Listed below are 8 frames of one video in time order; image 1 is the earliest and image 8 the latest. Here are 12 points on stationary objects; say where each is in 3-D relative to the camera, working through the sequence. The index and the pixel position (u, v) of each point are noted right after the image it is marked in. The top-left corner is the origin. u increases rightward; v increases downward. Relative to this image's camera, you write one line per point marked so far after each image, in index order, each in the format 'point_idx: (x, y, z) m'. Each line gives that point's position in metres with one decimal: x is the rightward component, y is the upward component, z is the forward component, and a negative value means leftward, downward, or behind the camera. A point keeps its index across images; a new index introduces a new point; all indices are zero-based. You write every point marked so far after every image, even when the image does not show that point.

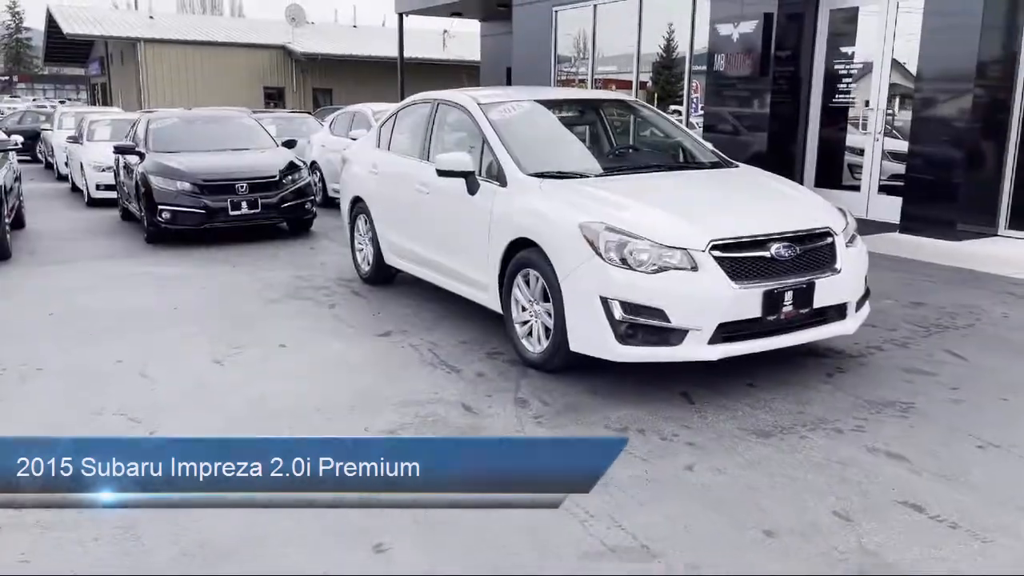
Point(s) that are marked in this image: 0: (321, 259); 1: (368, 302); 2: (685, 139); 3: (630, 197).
0: (-2.1, +0.3, +9.2) m
1: (-1.2, -0.1, +7.1) m
2: (+1.4, +1.2, +6.6) m
3: (+0.7, +0.5, +4.9) m
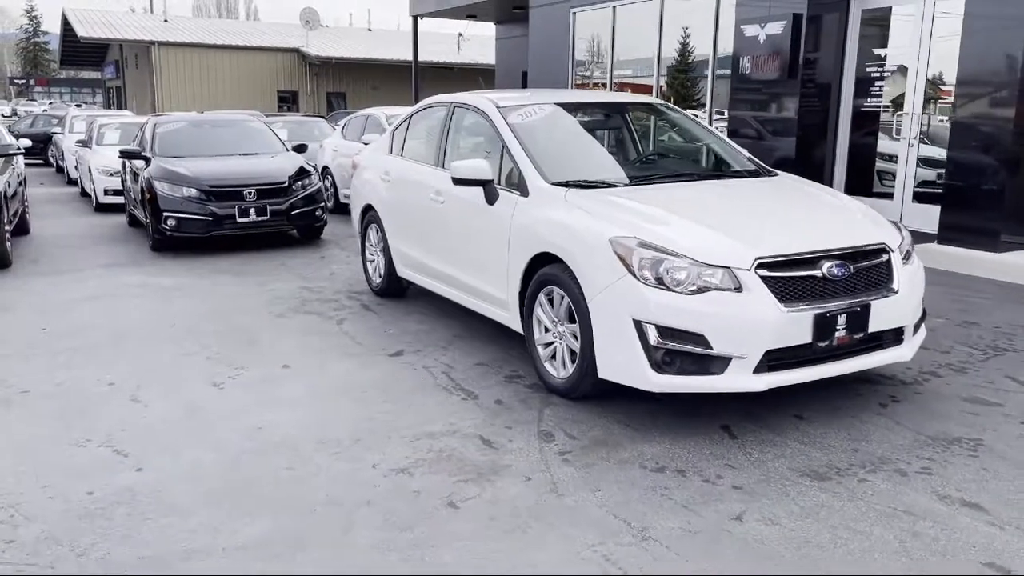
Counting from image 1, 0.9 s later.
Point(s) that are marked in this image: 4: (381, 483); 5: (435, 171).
0: (-1.9, +0.2, +8.8) m
1: (-1.1, -0.2, +6.7) m
2: (+1.5, +1.0, +6.1) m
3: (+0.8, +0.4, +4.5) m
4: (-0.6, -0.9, +3.8) m
5: (-0.6, +0.9, +6.3) m
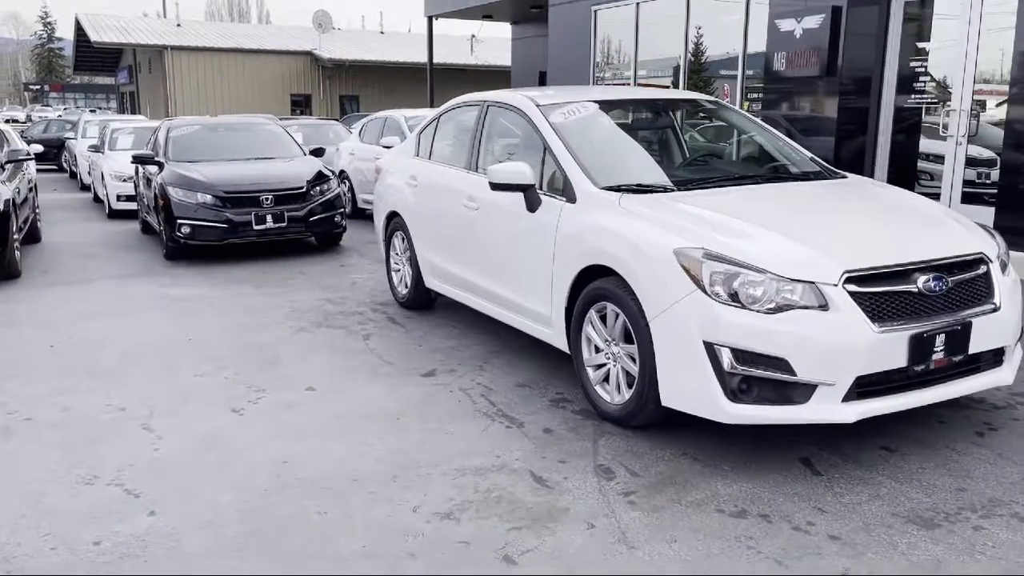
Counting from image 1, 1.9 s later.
0: (-1.6, +0.1, +8.4) m
1: (-0.8, -0.3, +6.2) m
2: (+1.8, +1.0, +5.6) m
3: (+1.1, +0.3, +4.0) m
4: (-0.3, -1.0, +3.3) m
5: (-0.3, +0.8, +5.8) m
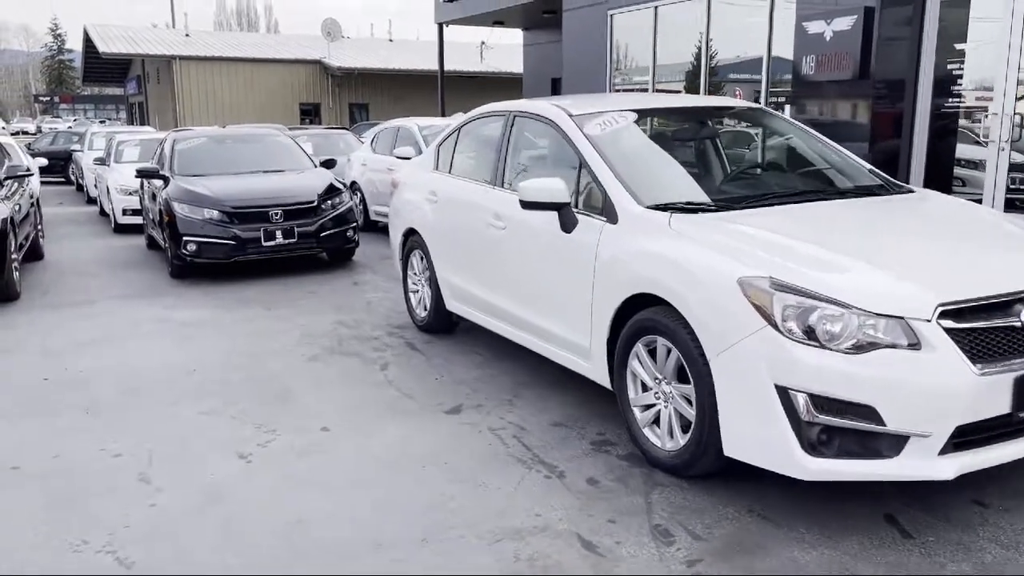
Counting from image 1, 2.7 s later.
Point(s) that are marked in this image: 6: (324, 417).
0: (-1.4, -0.1, +8.0) m
1: (-0.6, -0.5, +5.8) m
2: (+2.0, +0.8, +5.2) m
3: (+1.2, +0.2, +3.6) m
4: (-0.2, -1.1, +2.9) m
5: (-0.1, +0.6, +5.4) m
6: (-1.1, -0.7, +4.7) m
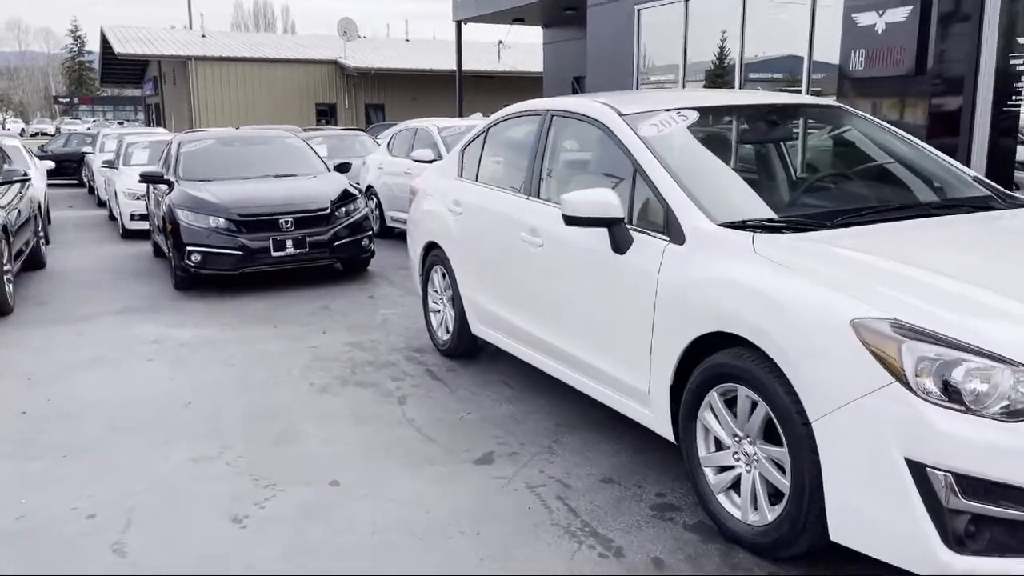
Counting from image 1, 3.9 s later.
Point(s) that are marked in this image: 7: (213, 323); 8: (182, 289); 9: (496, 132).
0: (-1.1, -0.2, +7.3) m
1: (-0.4, -0.6, +5.1) m
2: (+2.2, +0.7, +4.5) m
3: (+1.4, +0.1, +2.9) m
4: (0.0, -1.2, +2.2) m
5: (+0.1, +0.5, +4.7) m
6: (-0.9, -0.9, +4.1) m
7: (-2.6, -0.3, +7.3) m
8: (-3.5, 0.0, +8.9) m
9: (-0.1, +1.0, +5.4) m
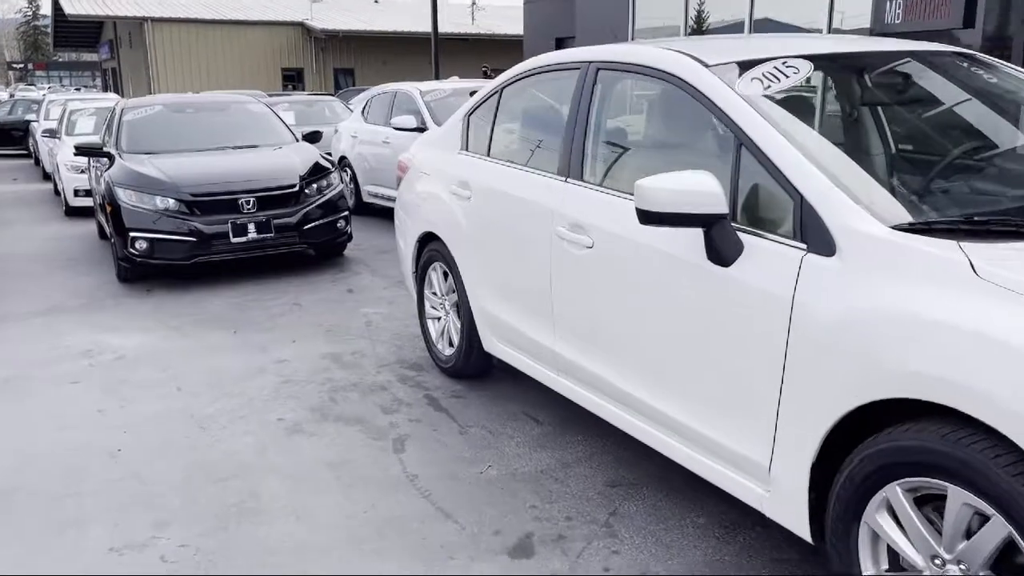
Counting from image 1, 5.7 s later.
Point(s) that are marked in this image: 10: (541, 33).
0: (-1.1, -0.2, +6.1) m
1: (-0.2, -0.7, +4.0) m
2: (+2.3, +0.6, +3.3) m
3: (+1.6, 0.0, +1.7) m
4: (+0.2, -1.4, +1.1) m
5: (+0.2, +0.4, +3.5) m
6: (-0.7, -1.0, +2.9) m
7: (-2.6, -0.3, +6.1) m
8: (-3.5, +0.1, +7.7) m
9: (0.0, +1.0, +4.2) m
10: (+0.7, +6.0, +19.8) m
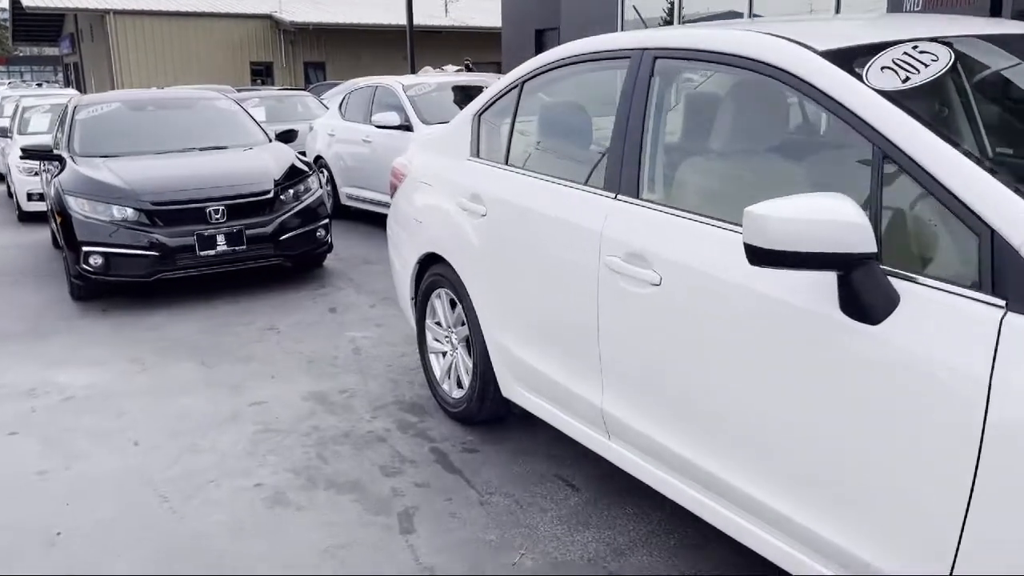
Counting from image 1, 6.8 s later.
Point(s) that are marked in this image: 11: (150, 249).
0: (-1.0, -0.3, +5.4) m
1: (-0.1, -0.8, +3.2) m
2: (+2.4, +0.5, +2.7) m
3: (+1.8, -0.2, +1.1) m
4: (+0.4, -1.6, +0.4) m
5: (+0.3, +0.3, +2.8) m
6: (-0.5, -1.1, +2.2) m
7: (-2.5, -0.5, +5.3) m
8: (-3.5, -0.1, +6.8) m
9: (+0.1, +0.8, +3.5) m
10: (+0.2, +6.0, +19.1) m
11: (-2.8, +0.3, +6.4) m
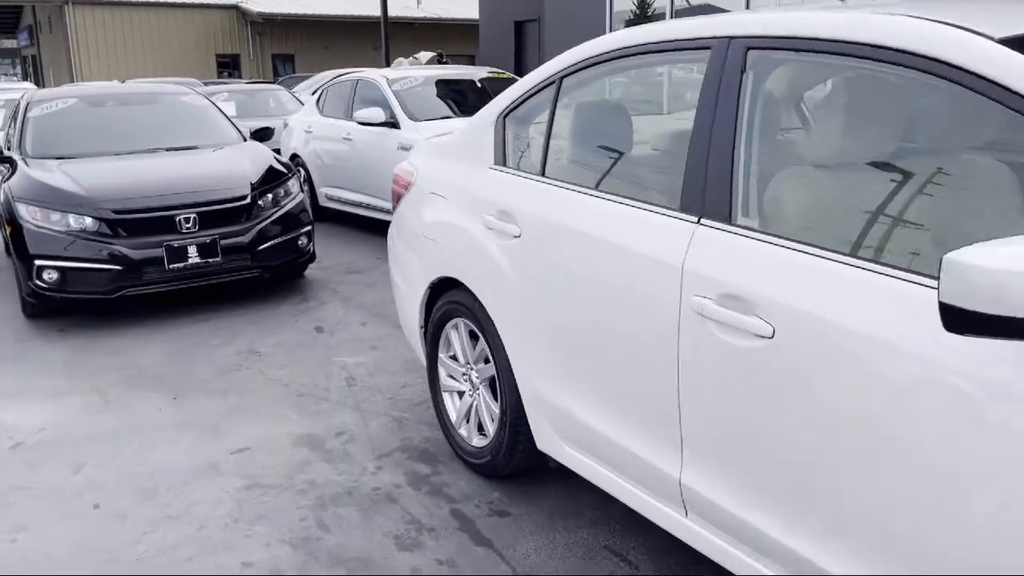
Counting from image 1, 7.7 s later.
0: (-0.9, -0.5, +4.8) m
1: (0.0, -0.9, +2.7) m
2: (+2.6, +0.4, +2.2) m
3: (+2.0, -0.3, +0.6) m
4: (+0.7, -1.7, -0.2) m
5: (+0.5, +0.2, +2.3) m
6: (-0.3, -1.3, +1.6) m
7: (-2.4, -0.6, +4.6) m
8: (-3.5, -0.2, +6.1) m
9: (+0.2, +0.7, +2.9) m
10: (-0.2, +6.0, +18.4) m
11: (-2.7, +0.2, +5.7) m
